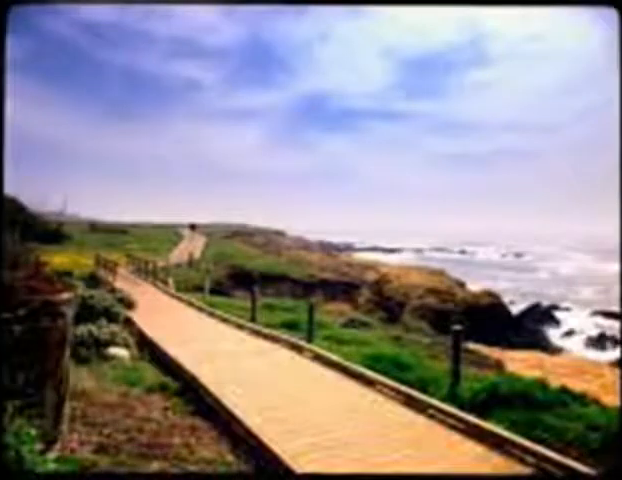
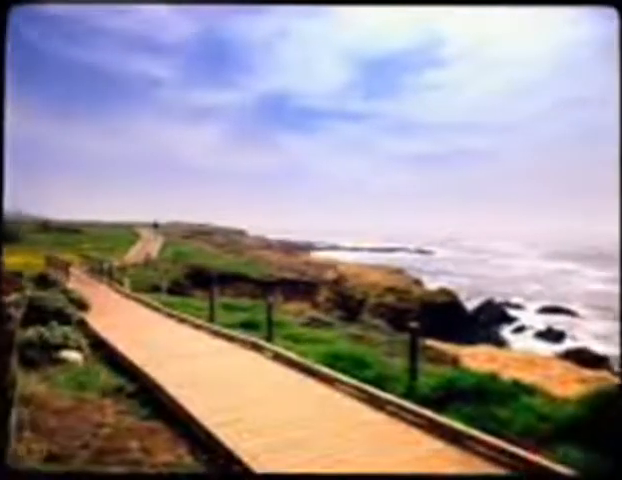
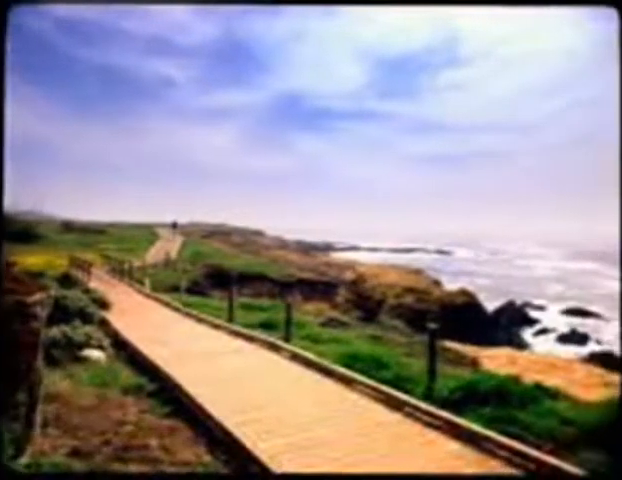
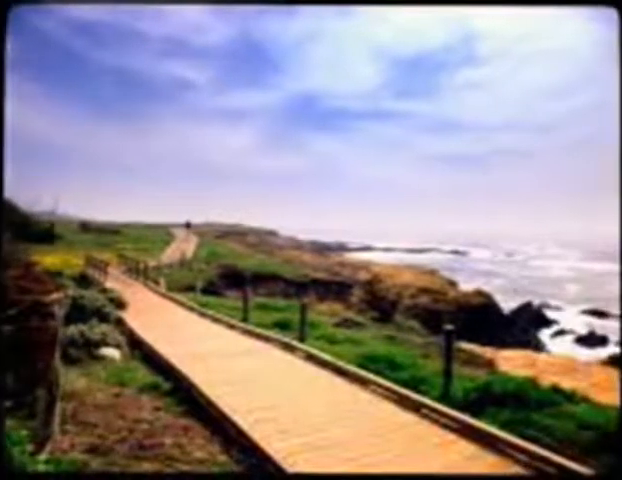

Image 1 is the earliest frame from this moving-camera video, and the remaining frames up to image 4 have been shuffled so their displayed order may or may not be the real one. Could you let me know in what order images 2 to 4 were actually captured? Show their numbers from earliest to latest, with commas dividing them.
4, 3, 2
